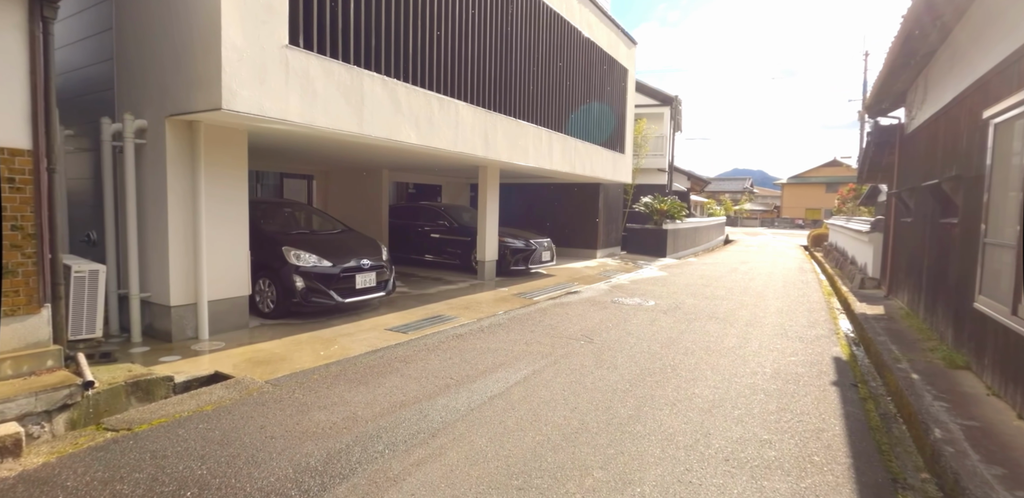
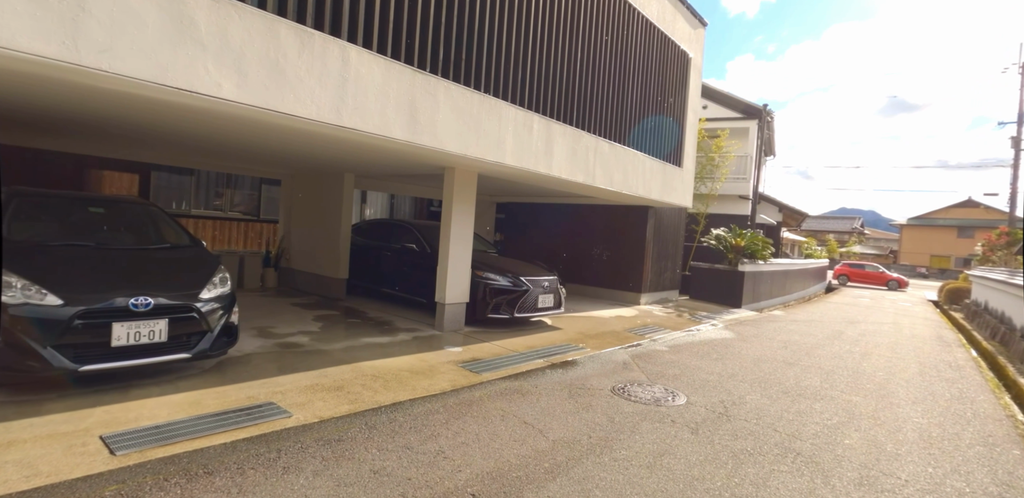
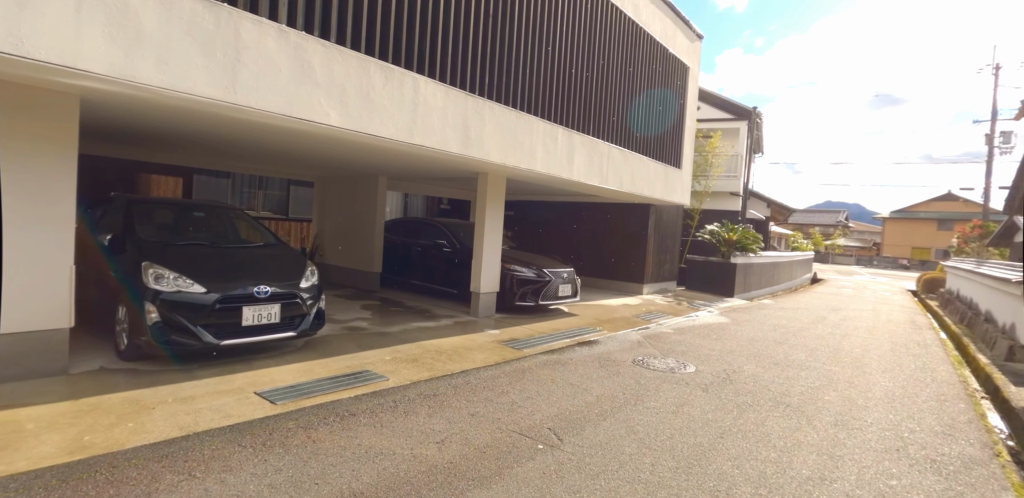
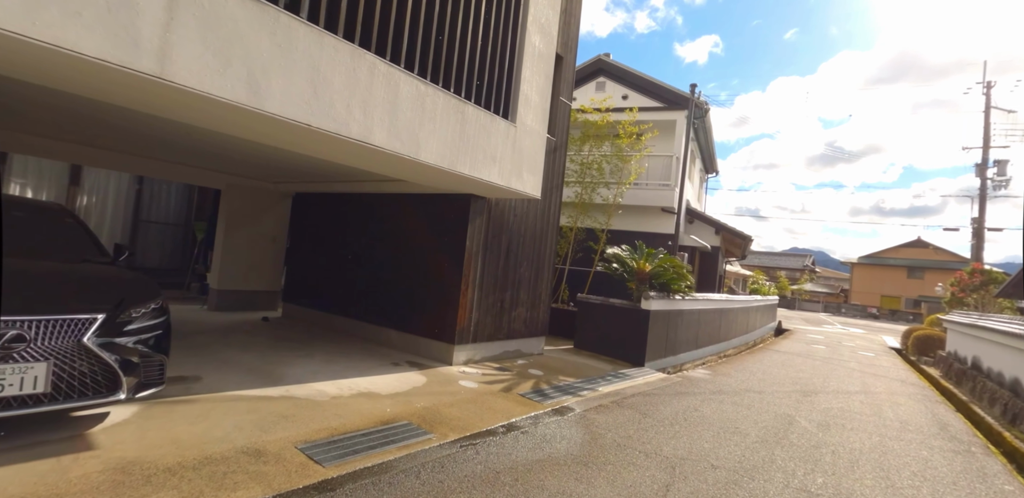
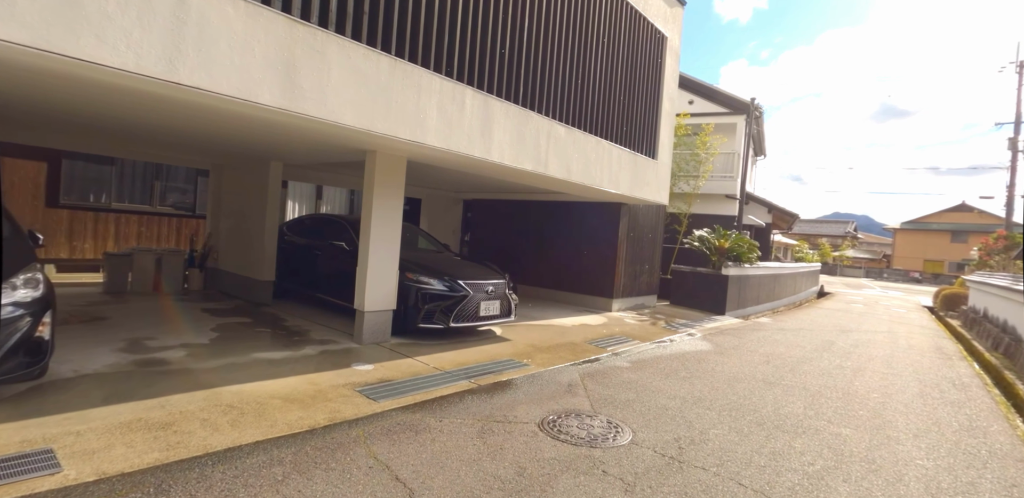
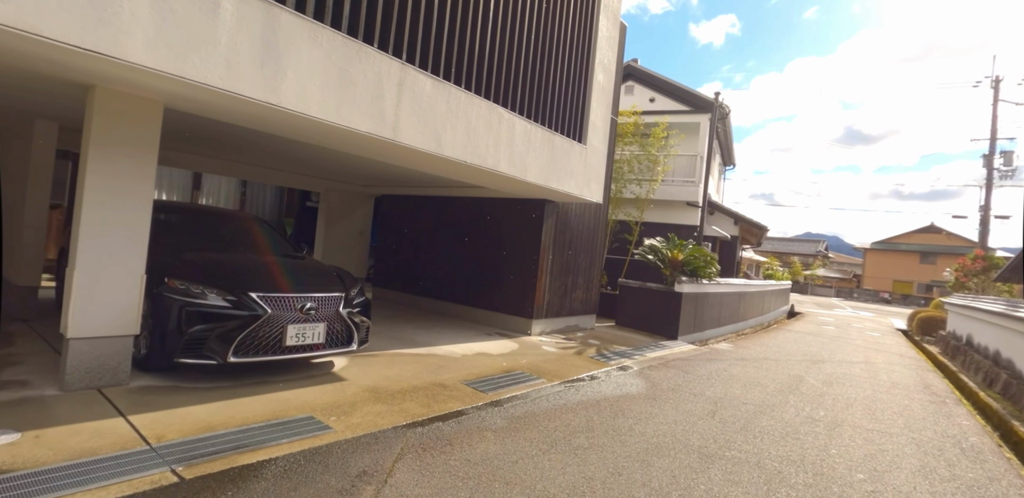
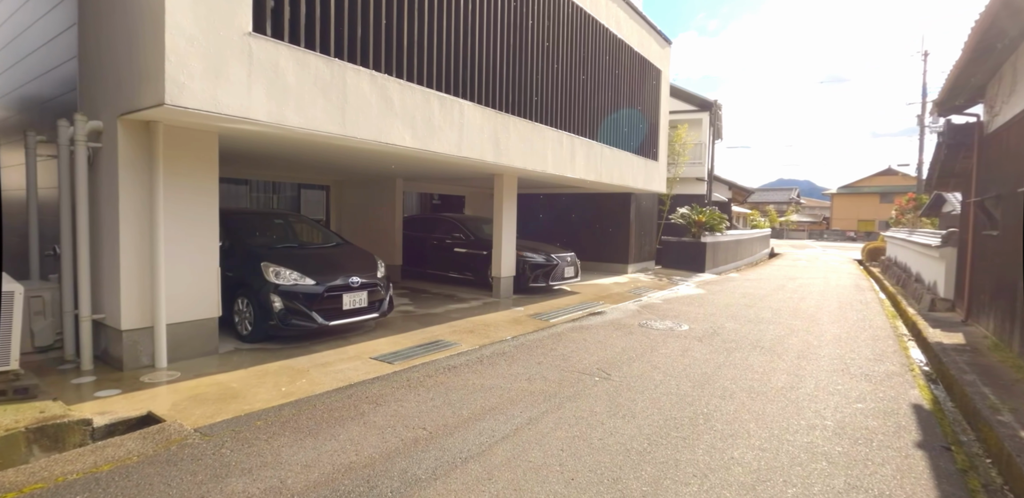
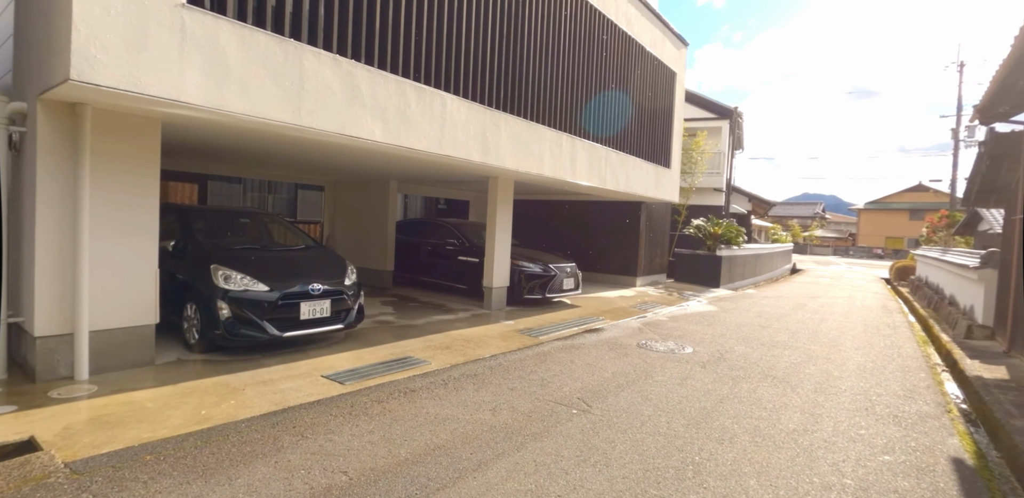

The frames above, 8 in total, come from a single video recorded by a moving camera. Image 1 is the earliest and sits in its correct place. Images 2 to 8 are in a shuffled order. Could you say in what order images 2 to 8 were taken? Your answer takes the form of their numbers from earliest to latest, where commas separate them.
7, 8, 3, 2, 5, 6, 4
